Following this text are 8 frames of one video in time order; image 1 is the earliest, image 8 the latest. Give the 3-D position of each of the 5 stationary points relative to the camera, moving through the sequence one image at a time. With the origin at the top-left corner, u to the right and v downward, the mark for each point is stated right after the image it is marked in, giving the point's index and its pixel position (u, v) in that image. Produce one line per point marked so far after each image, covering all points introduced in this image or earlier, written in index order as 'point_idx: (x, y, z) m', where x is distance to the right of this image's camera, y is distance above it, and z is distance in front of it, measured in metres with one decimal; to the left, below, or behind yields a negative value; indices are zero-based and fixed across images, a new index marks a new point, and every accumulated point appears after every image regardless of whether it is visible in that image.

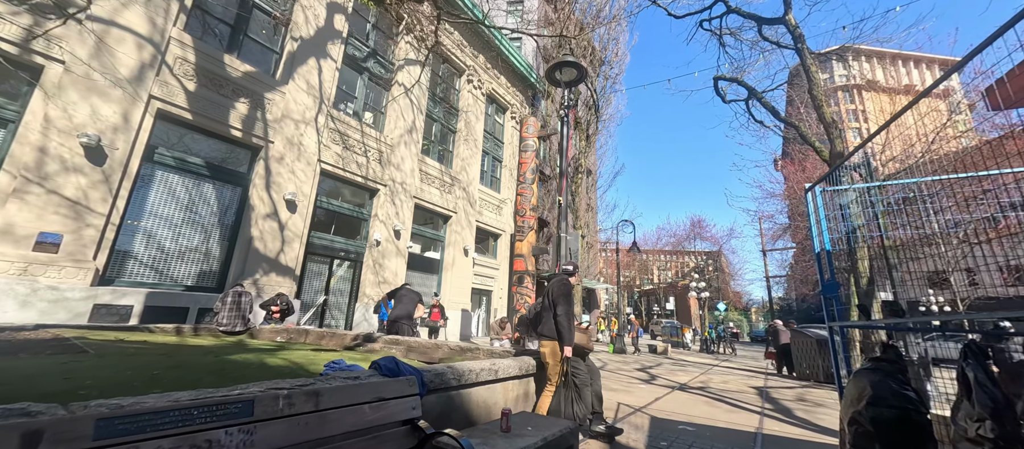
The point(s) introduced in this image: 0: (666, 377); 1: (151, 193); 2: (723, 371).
0: (+3.5, -3.5, +8.5) m
1: (-7.9, +0.7, +8.0) m
2: (+5.6, -3.9, +9.9) m
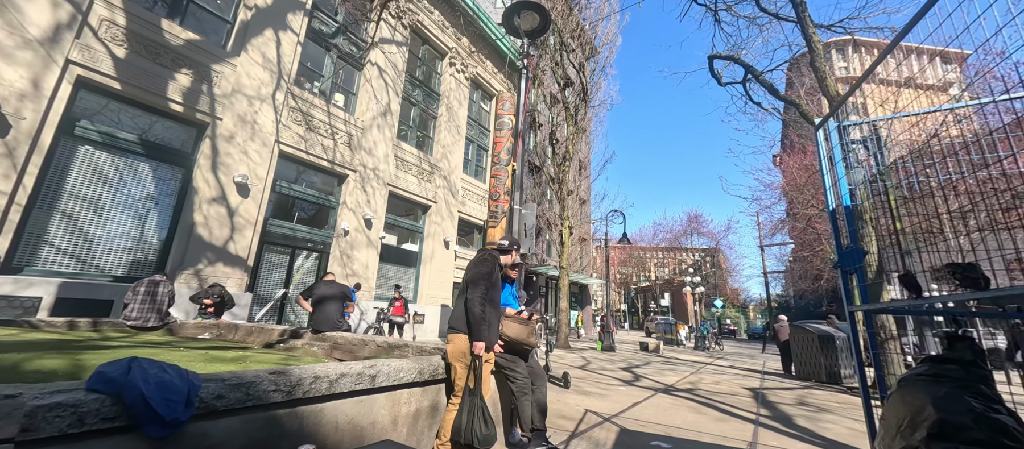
0: (+2.9, -3.1, +7.6) m
1: (-8.5, +1.0, +7.1) m
2: (+5.0, -3.6, +9.1) m
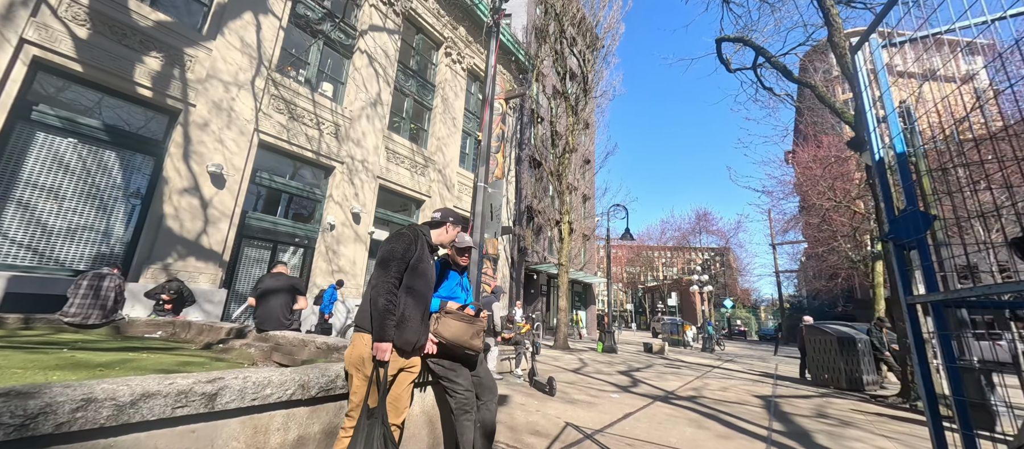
0: (+2.6, -3.0, +6.9) m
1: (-8.8, +1.2, +6.7) m
2: (+4.7, -3.4, +8.3) m
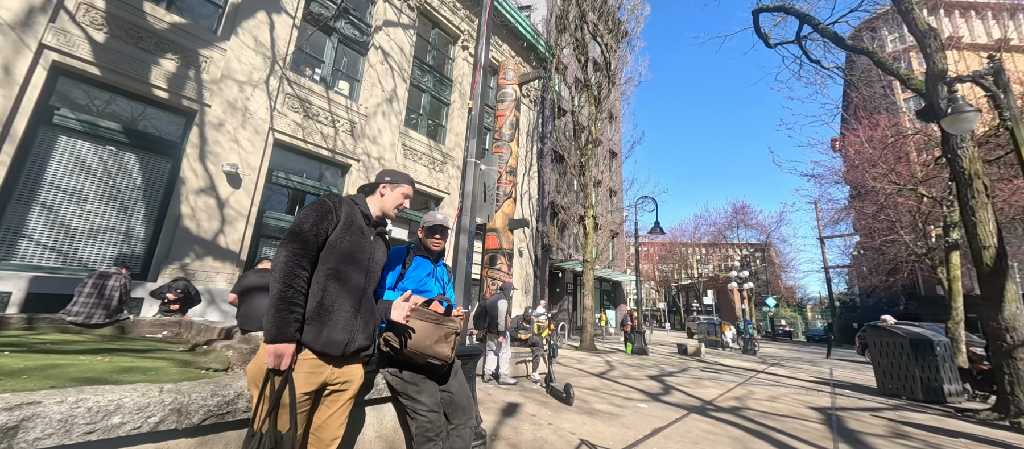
0: (+2.9, -2.8, +6.2) m
1: (-8.5, +1.2, +6.8) m
2: (+5.2, -3.2, +7.4) m
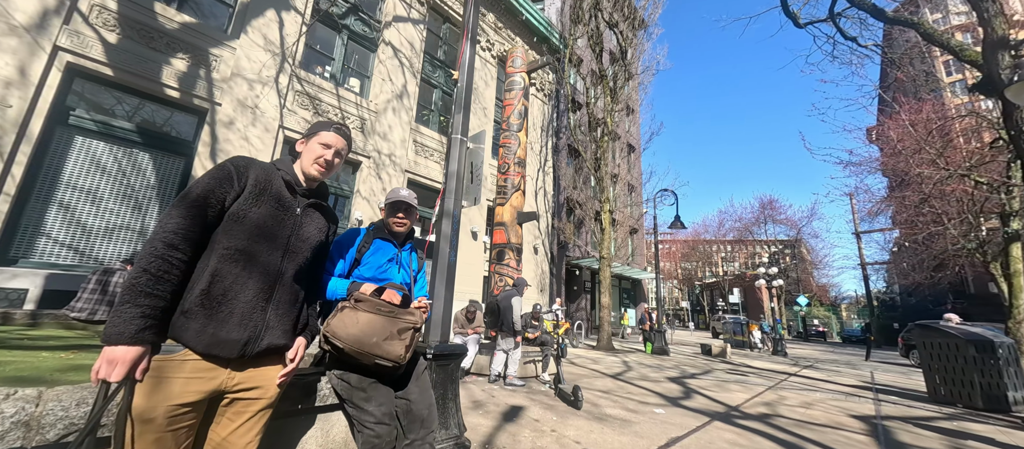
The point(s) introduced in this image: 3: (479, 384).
0: (+3.0, -2.6, +5.7) m
1: (-8.4, +1.2, +7.0) m
2: (+5.4, -3.0, +6.9) m
3: (-0.5, -2.3, +5.2) m
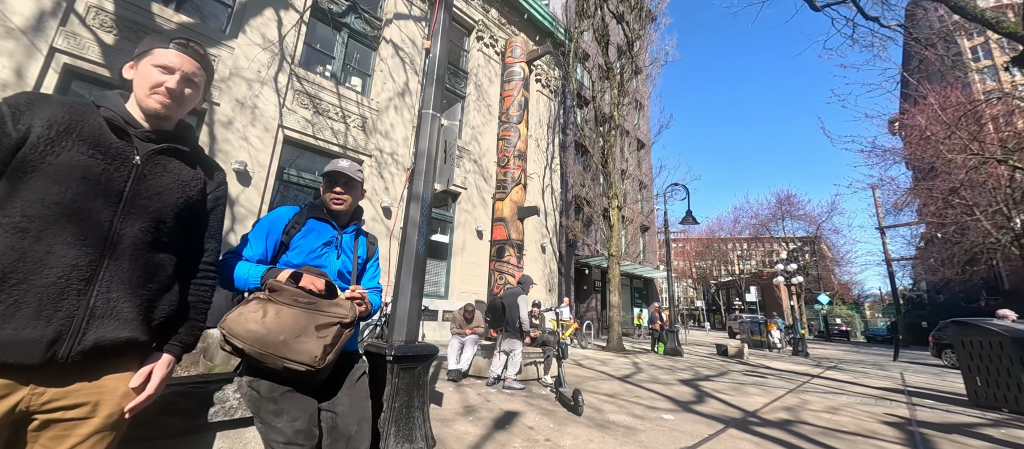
0: (+3.1, -2.5, +5.3) m
1: (-8.4, +1.1, +6.9) m
2: (+5.4, -2.8, +6.4) m
3: (-0.5, -2.2, +5.0) m
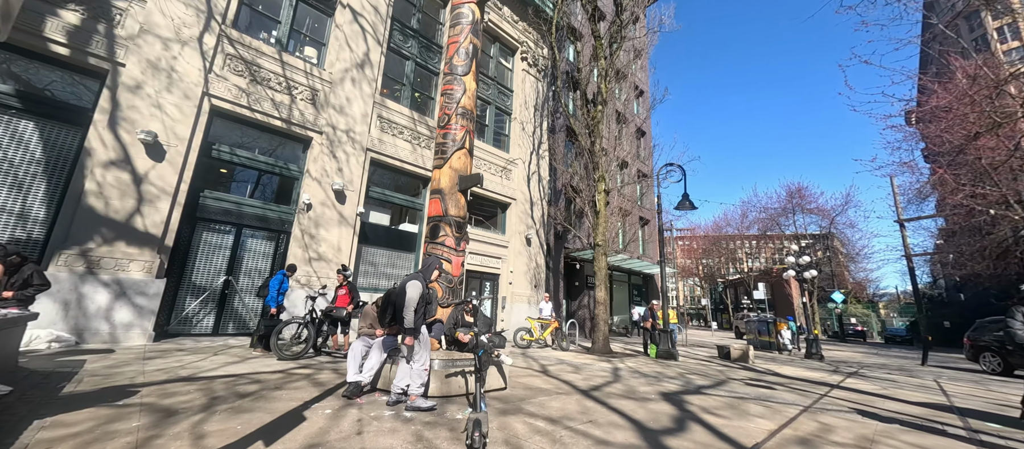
0: (+2.2, -2.1, +4.0) m
1: (-9.3, +1.5, +5.8) m
2: (+4.5, -2.4, +5.0) m
3: (-1.4, -1.8, +3.6) m
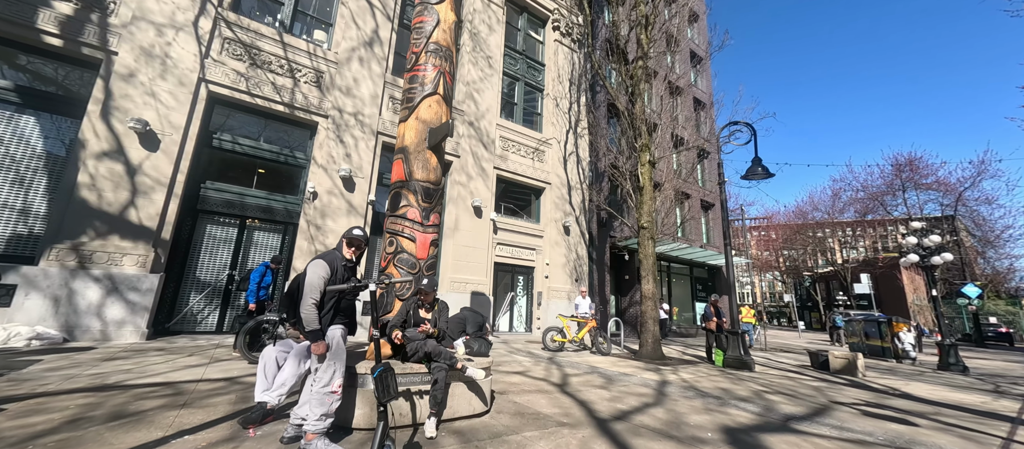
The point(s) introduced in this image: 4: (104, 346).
0: (+1.9, -1.6, +2.3) m
1: (-9.3, +1.5, +5.8) m
2: (+4.4, -1.9, +2.9) m
3: (-1.7, -1.5, +2.5) m
4: (-6.3, -1.9, +5.7) m
